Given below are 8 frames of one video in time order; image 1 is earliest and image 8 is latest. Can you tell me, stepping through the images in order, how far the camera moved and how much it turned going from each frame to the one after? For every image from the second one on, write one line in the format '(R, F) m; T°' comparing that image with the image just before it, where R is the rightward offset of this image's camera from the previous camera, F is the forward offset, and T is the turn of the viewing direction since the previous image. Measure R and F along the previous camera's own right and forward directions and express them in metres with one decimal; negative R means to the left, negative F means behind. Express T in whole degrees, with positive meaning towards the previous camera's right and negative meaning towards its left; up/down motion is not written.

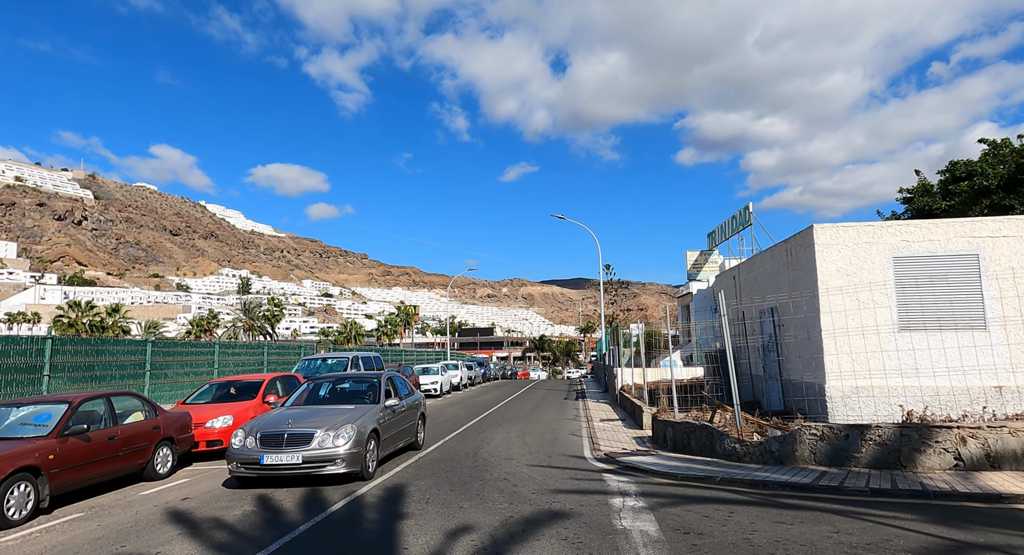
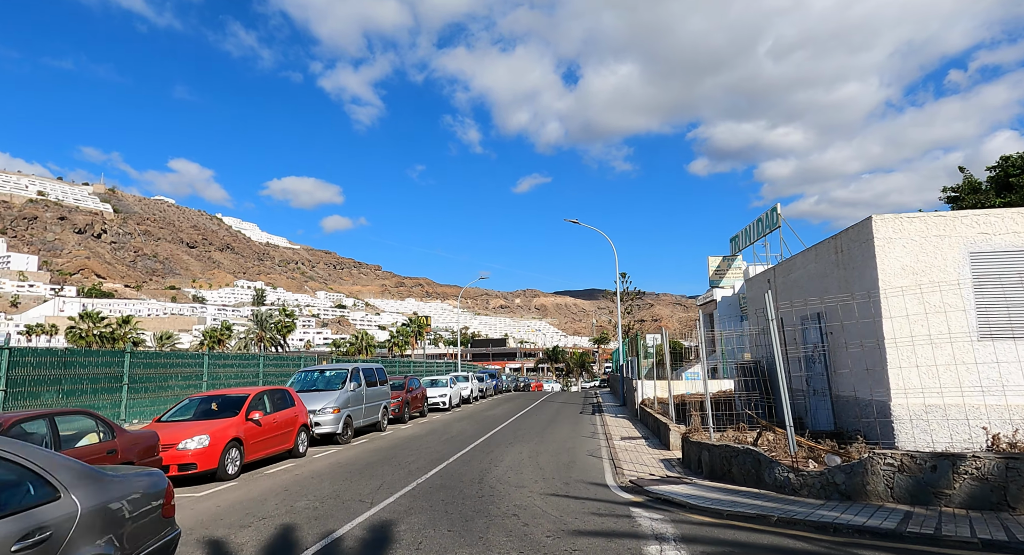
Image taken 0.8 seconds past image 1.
(0.0, +1.3) m; -1°
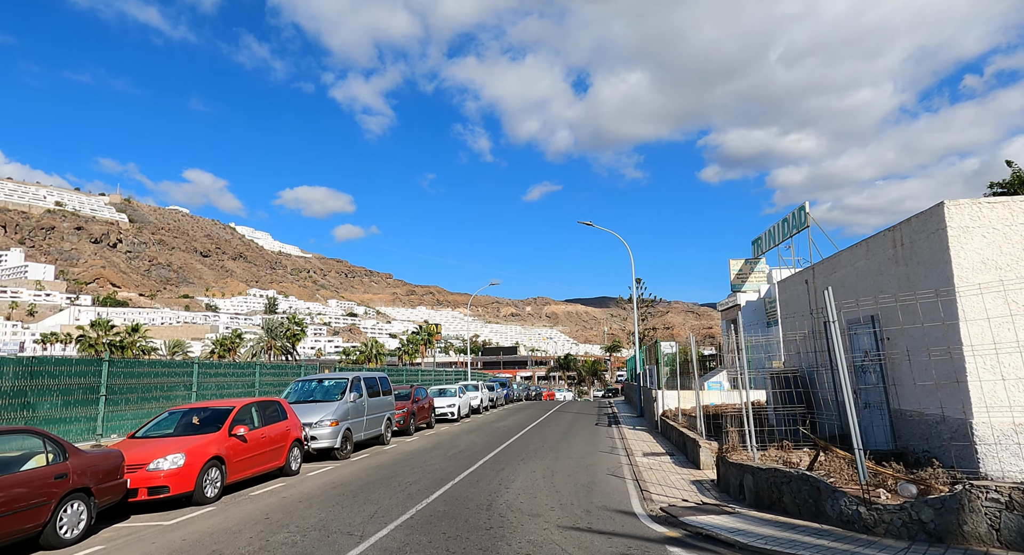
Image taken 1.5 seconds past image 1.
(0.0, +1.2) m; -1°
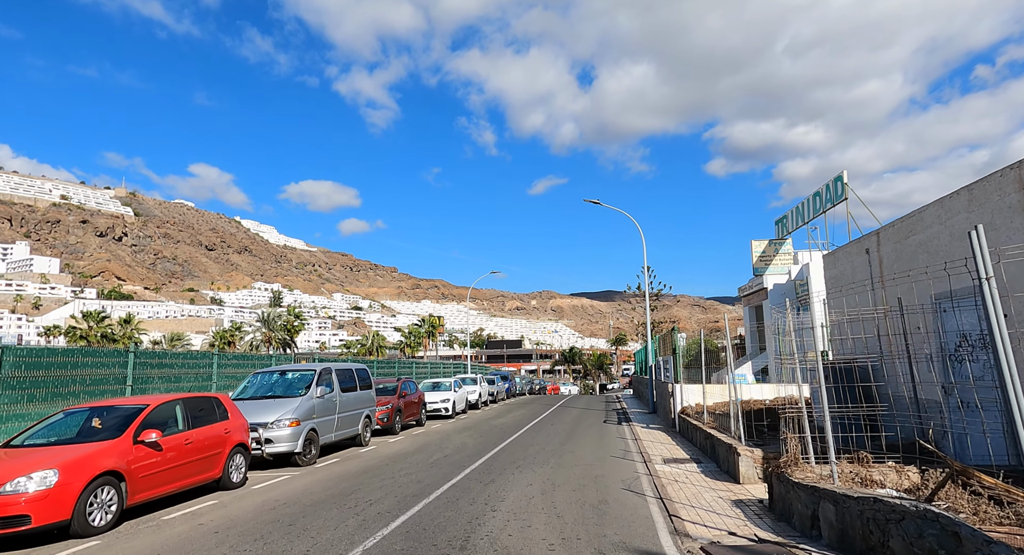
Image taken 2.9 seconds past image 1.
(+0.2, +2.4) m; -1°
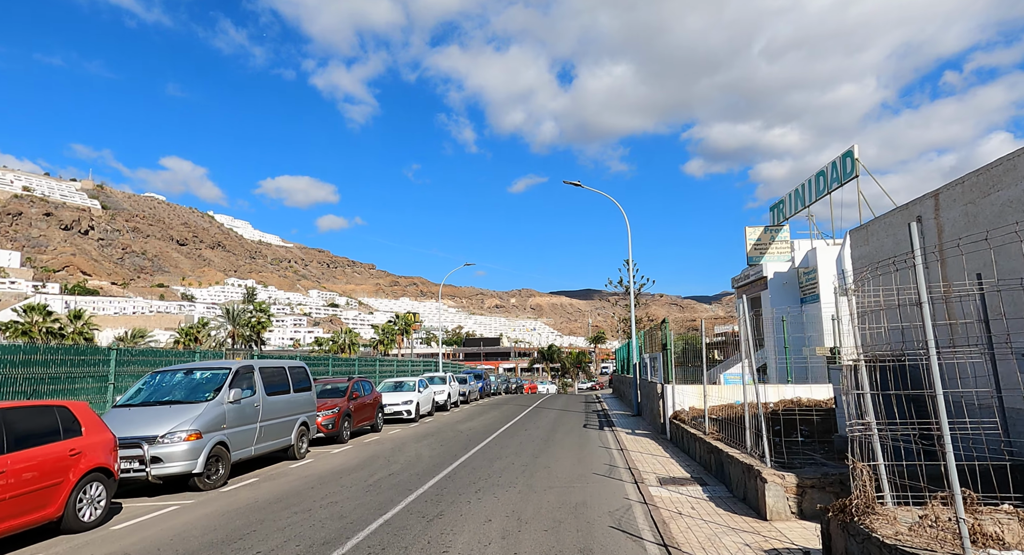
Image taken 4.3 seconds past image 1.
(+0.3, +2.5) m; +2°
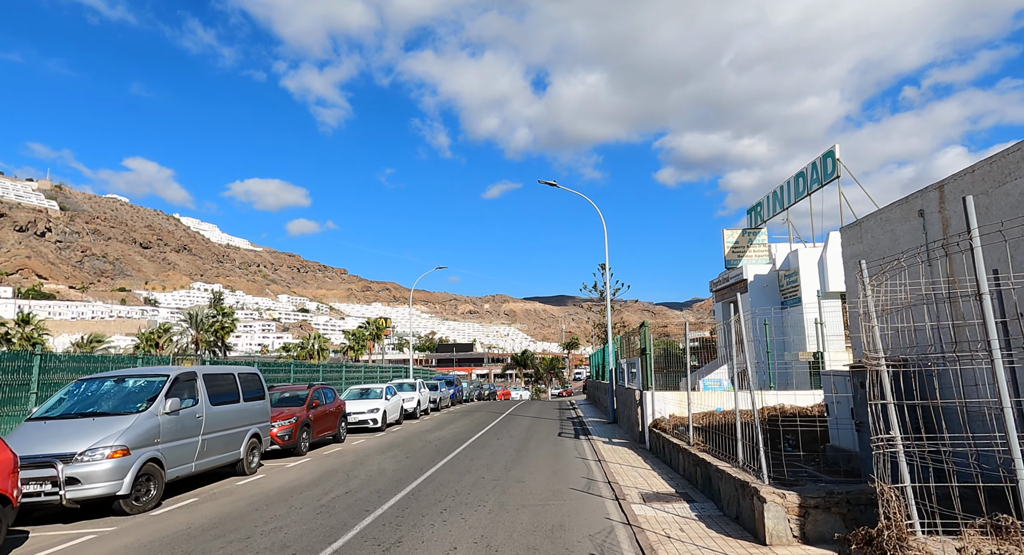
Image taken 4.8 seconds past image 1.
(0.0, +0.9) m; +3°
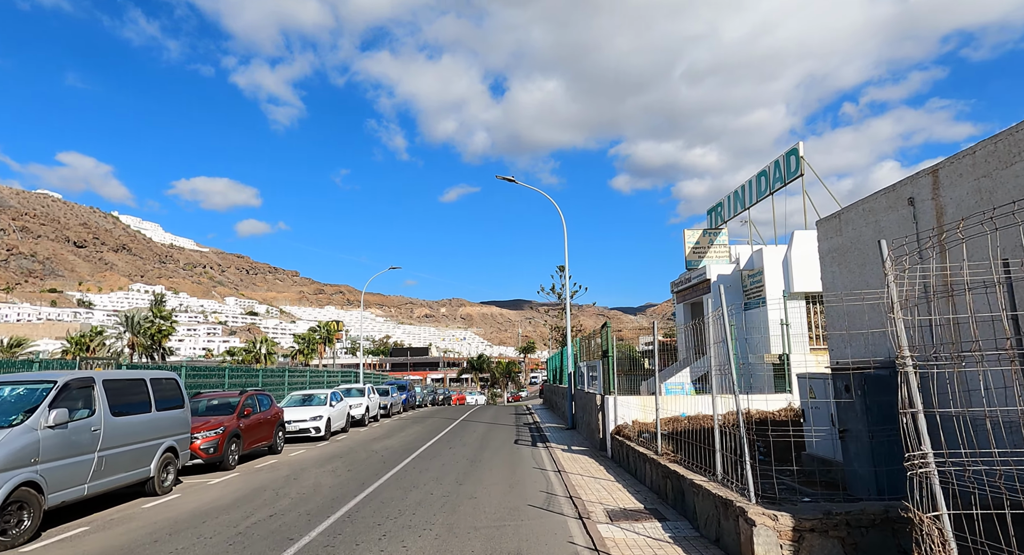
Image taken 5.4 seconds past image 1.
(+0.1, +1.0) m; +4°
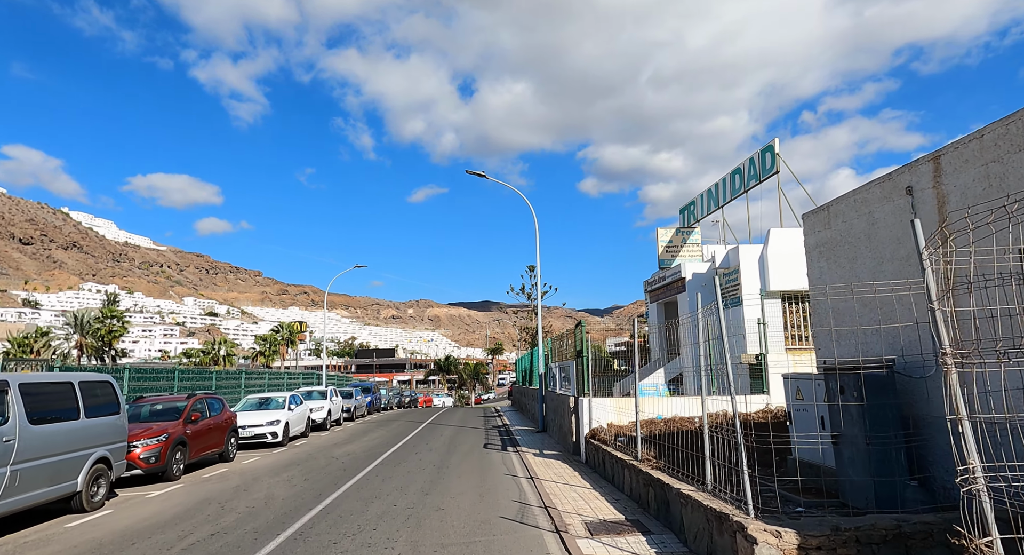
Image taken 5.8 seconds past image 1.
(-0.1, +0.7) m; +3°
